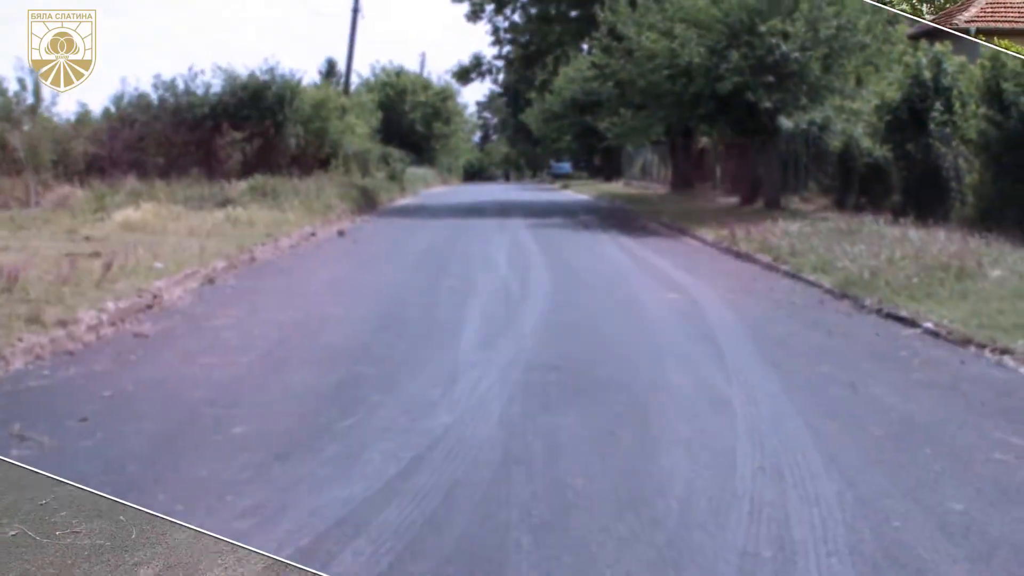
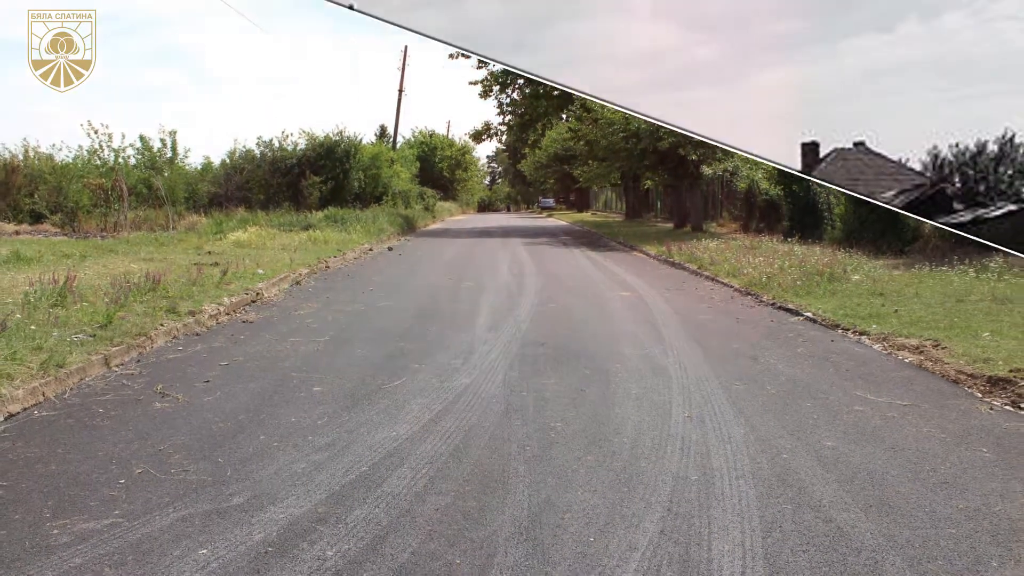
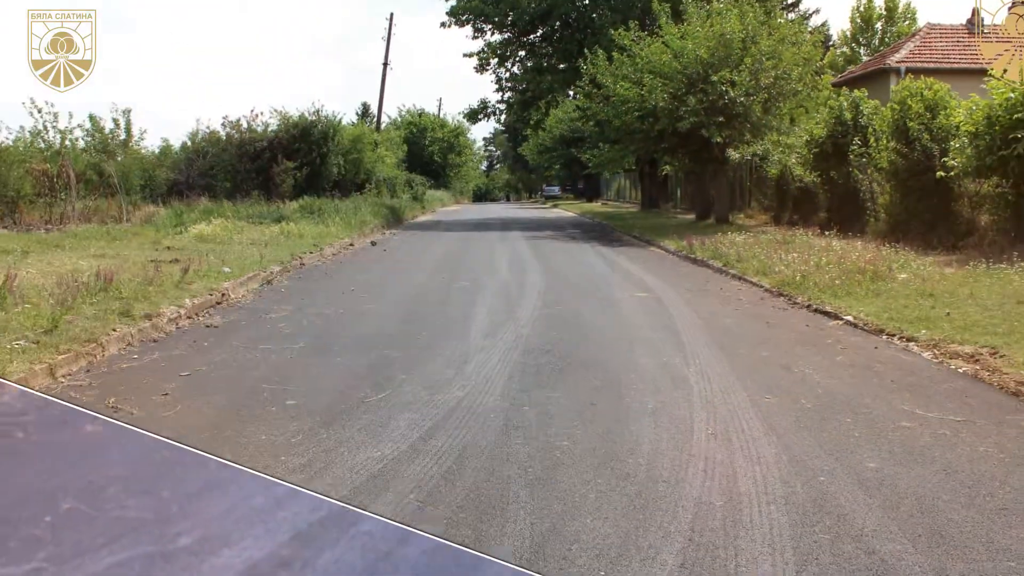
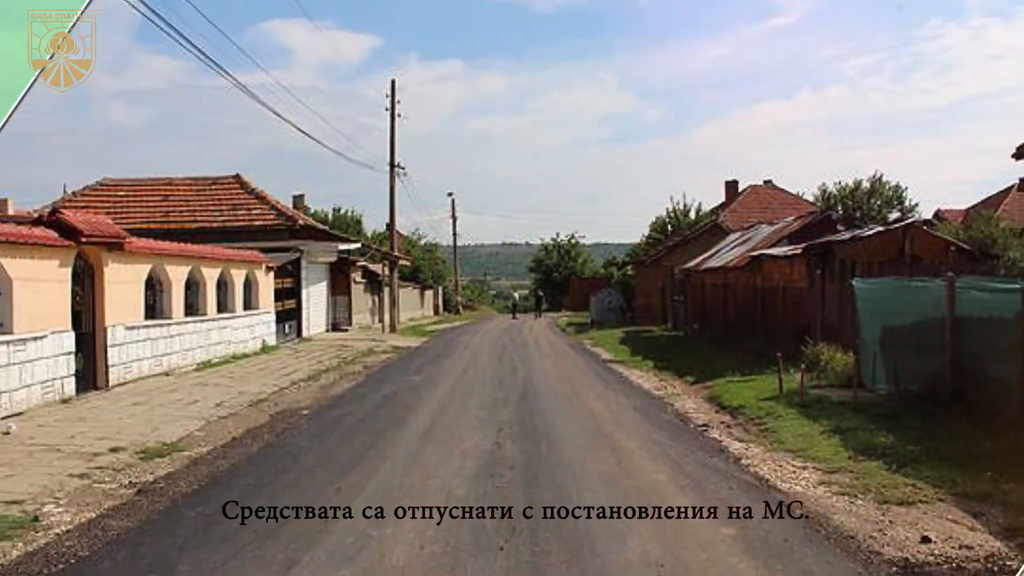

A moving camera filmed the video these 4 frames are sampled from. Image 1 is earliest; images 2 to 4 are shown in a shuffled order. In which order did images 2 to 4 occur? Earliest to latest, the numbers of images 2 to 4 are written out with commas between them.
3, 2, 4
